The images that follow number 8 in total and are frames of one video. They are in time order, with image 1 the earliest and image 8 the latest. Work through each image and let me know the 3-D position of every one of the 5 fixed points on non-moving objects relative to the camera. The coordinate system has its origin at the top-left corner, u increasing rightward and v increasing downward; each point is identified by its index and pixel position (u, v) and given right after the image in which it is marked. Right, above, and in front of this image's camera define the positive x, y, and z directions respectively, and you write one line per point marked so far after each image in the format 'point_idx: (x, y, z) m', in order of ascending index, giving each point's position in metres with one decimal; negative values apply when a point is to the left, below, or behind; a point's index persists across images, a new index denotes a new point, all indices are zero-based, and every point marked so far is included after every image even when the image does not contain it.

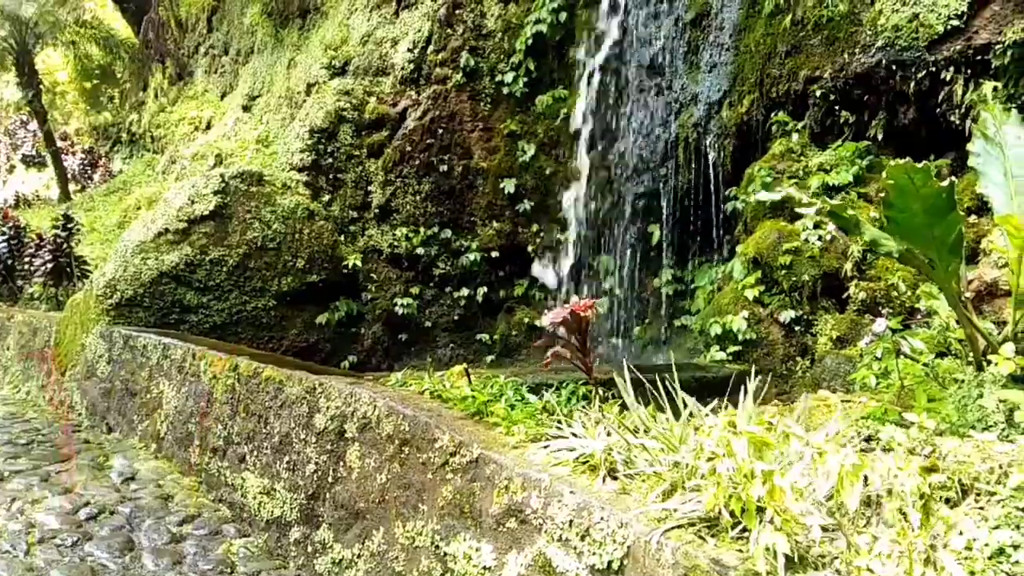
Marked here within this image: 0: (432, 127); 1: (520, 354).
0: (-0.9, +1.8, +8.8) m
1: (+0.1, -0.7, +8.7) m
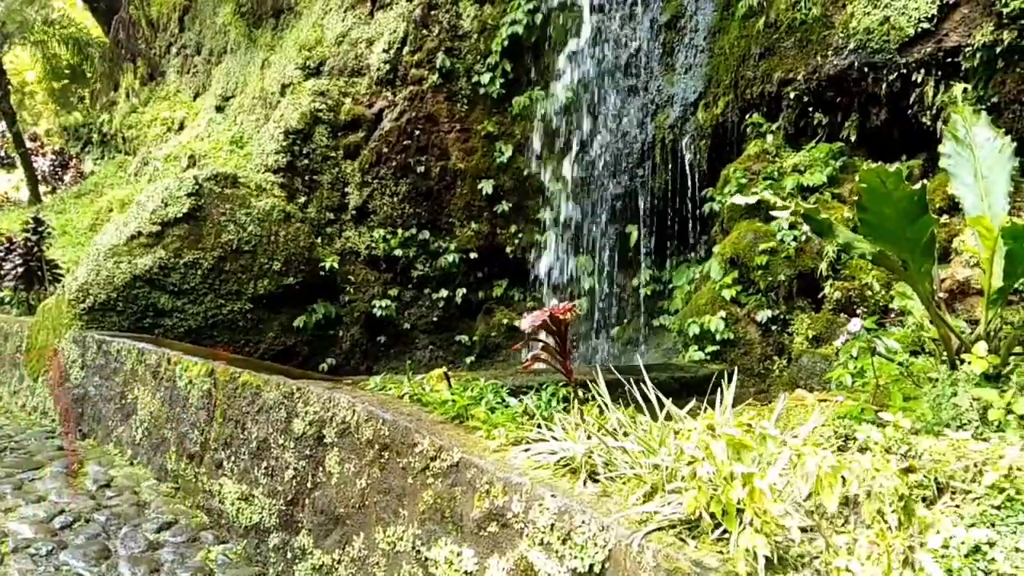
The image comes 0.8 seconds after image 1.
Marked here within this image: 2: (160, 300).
0: (-1.1, +1.8, +8.8) m
1: (-0.2, -0.7, +8.7) m
2: (-3.4, -0.1, +7.6) m
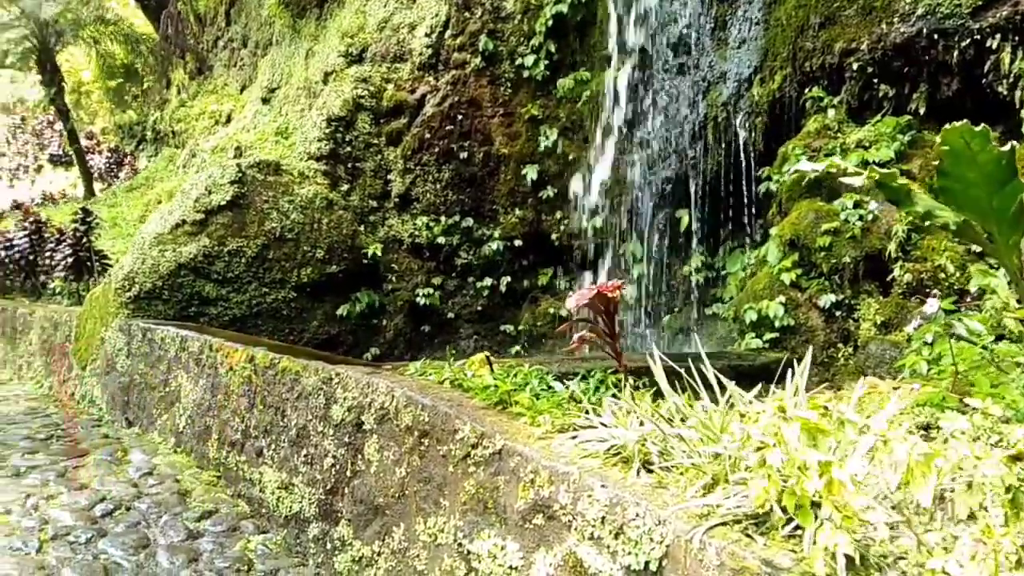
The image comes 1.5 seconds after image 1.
0: (-0.6, +1.9, +8.6) m
1: (+0.3, -0.6, +8.5) m
2: (-3.0, 0.0, +7.6) m
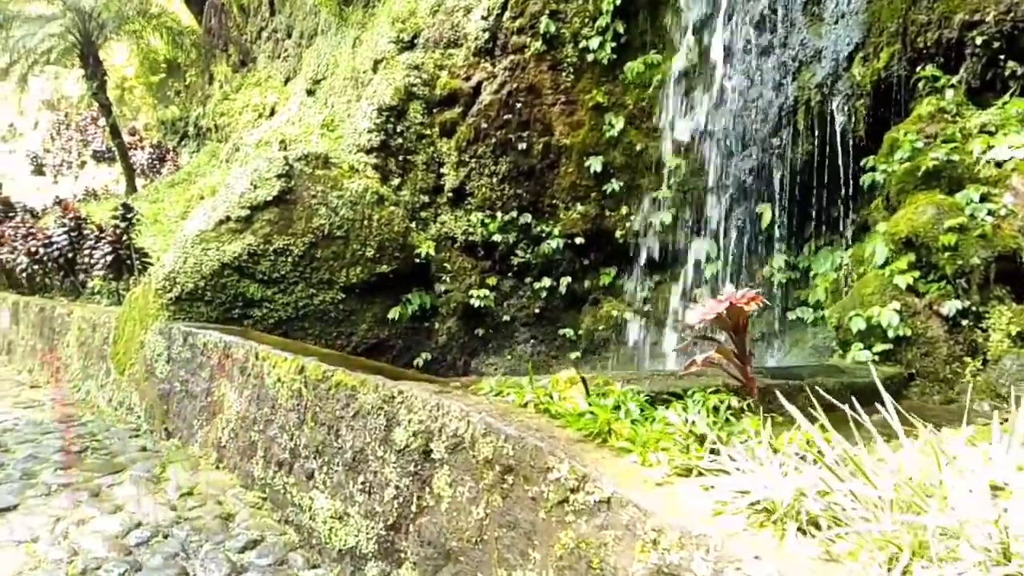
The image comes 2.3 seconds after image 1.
0: (0.0, +1.9, +8.0) m
1: (+1.0, -0.6, +7.8) m
2: (-2.4, 0.0, +7.1) m
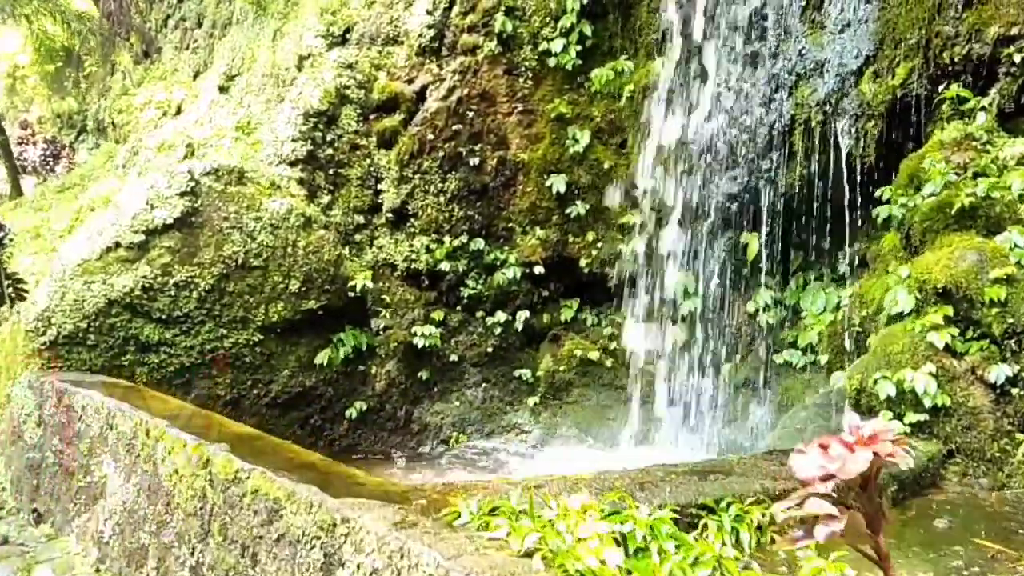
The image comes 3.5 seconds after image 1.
0: (-0.5, +1.6, +7.0) m
1: (+0.5, -0.9, +6.9) m
2: (-2.7, -0.3, +5.9) m
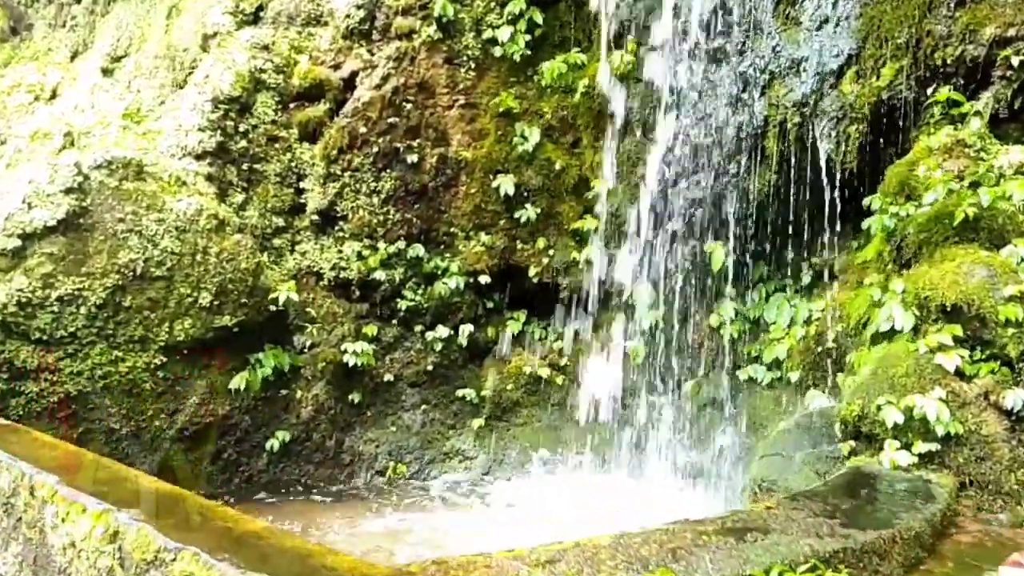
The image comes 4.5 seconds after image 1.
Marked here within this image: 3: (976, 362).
0: (-0.9, +1.5, +6.2) m
1: (+0.1, -1.0, +6.3) m
2: (-3.0, -0.4, +4.8) m
3: (+2.4, -0.4, +4.1) m
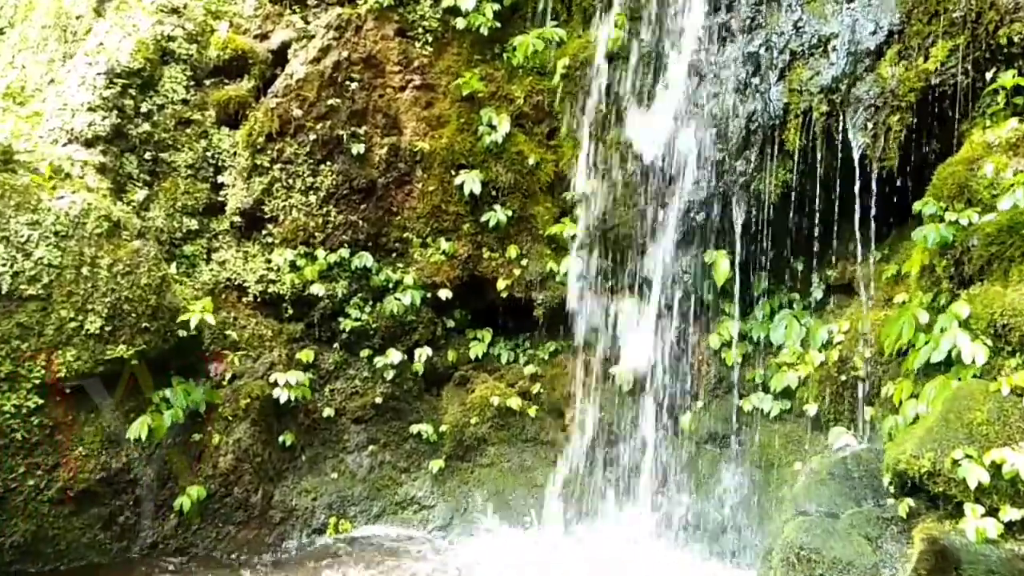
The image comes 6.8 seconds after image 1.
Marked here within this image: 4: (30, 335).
0: (-1.1, +1.4, +5.1) m
1: (-0.2, -1.1, +5.3) m
2: (-3.1, -0.5, +3.6) m
3: (+2.4, -0.5, +3.3) m
4: (-2.5, -0.2, +4.0) m
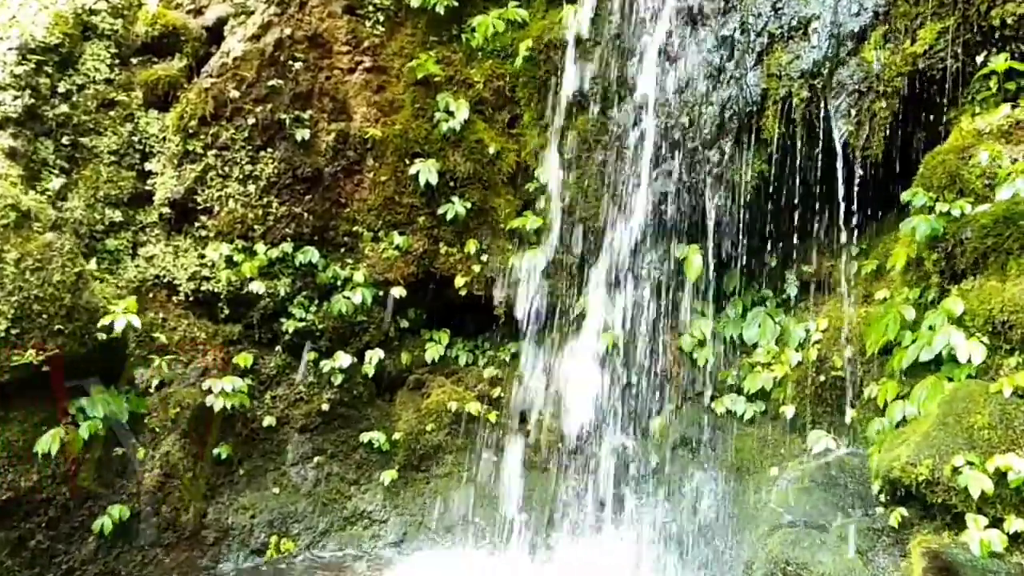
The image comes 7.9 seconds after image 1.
0: (-1.4, +1.4, +4.7) m
1: (-0.4, -1.1, +4.9) m
2: (-3.2, -0.5, +3.0) m
3: (+2.2, -0.5, +3.1) m
4: (-2.6, -0.2, +3.5) m
